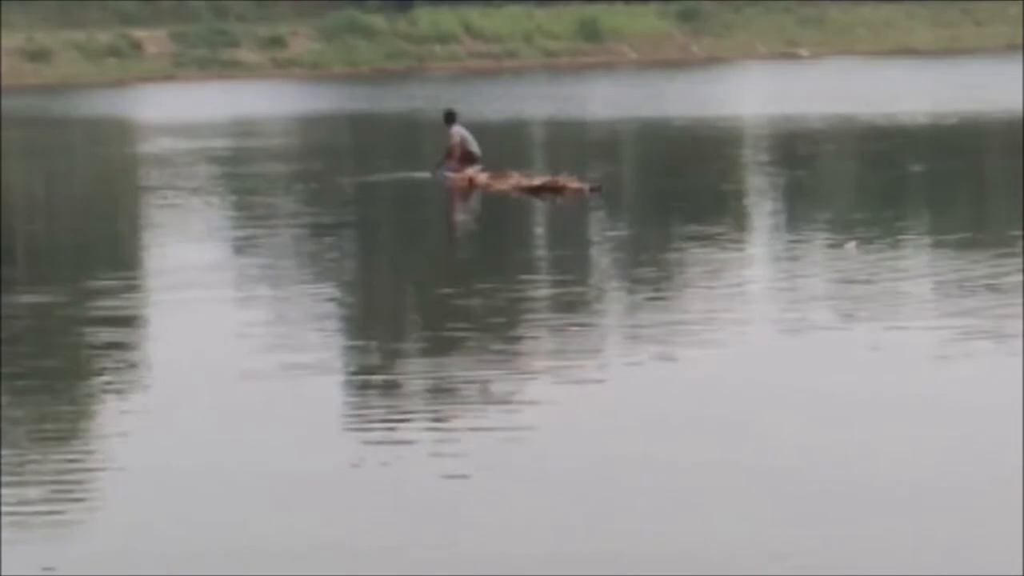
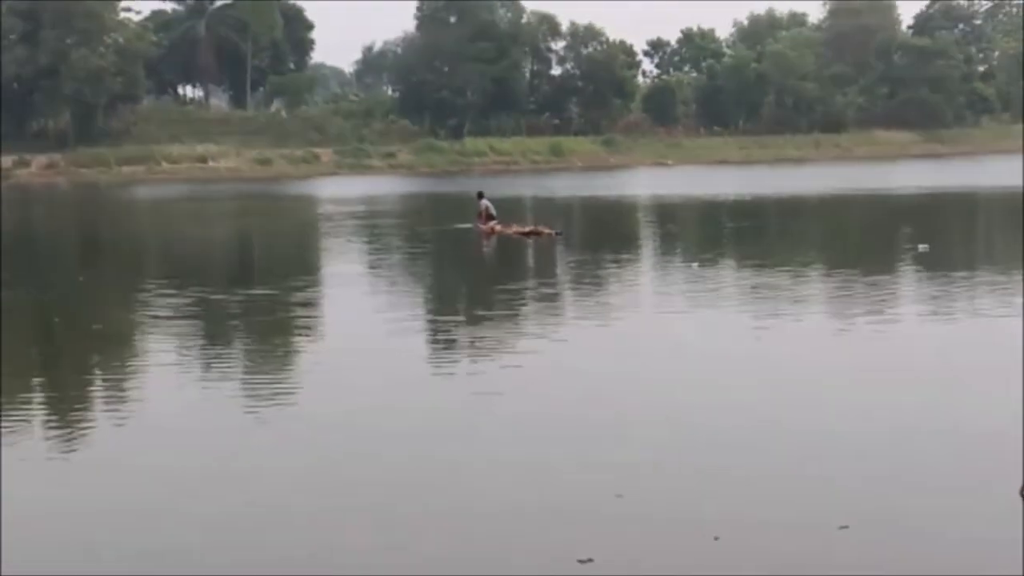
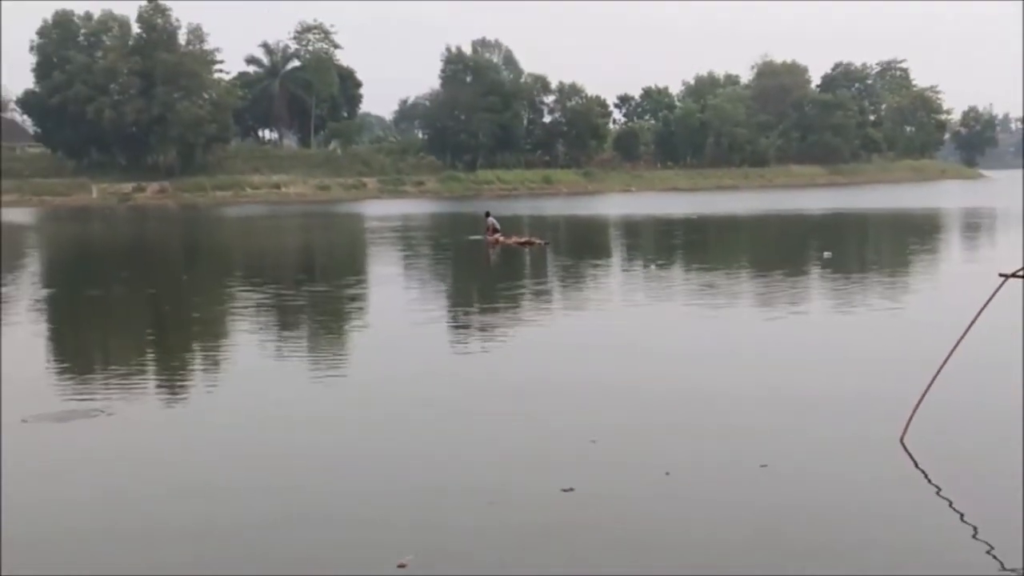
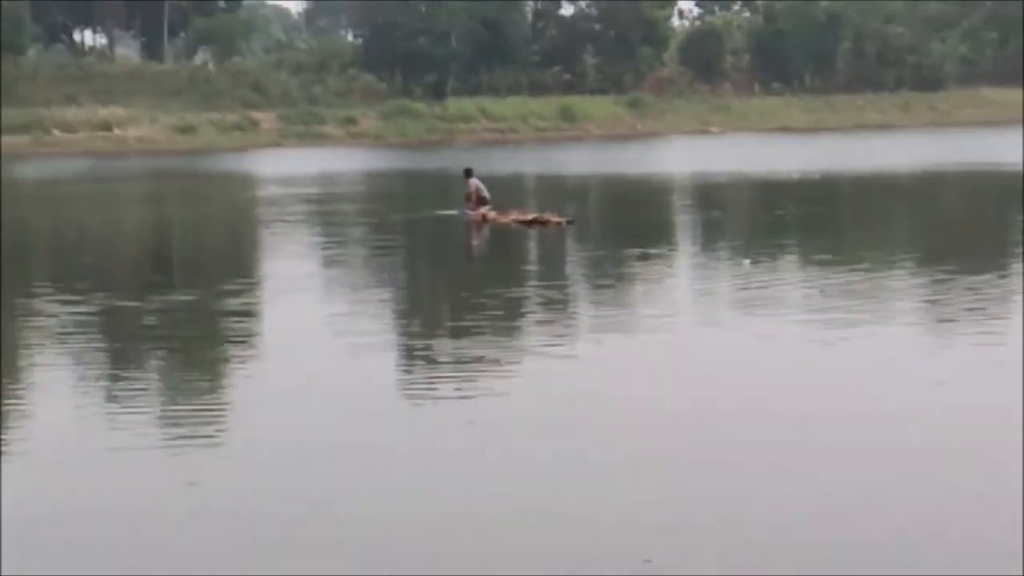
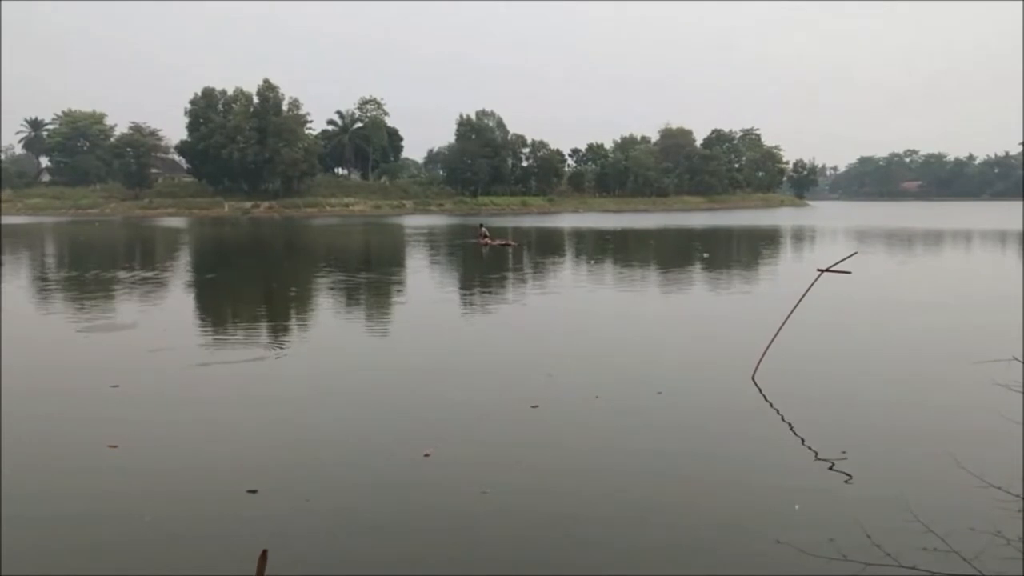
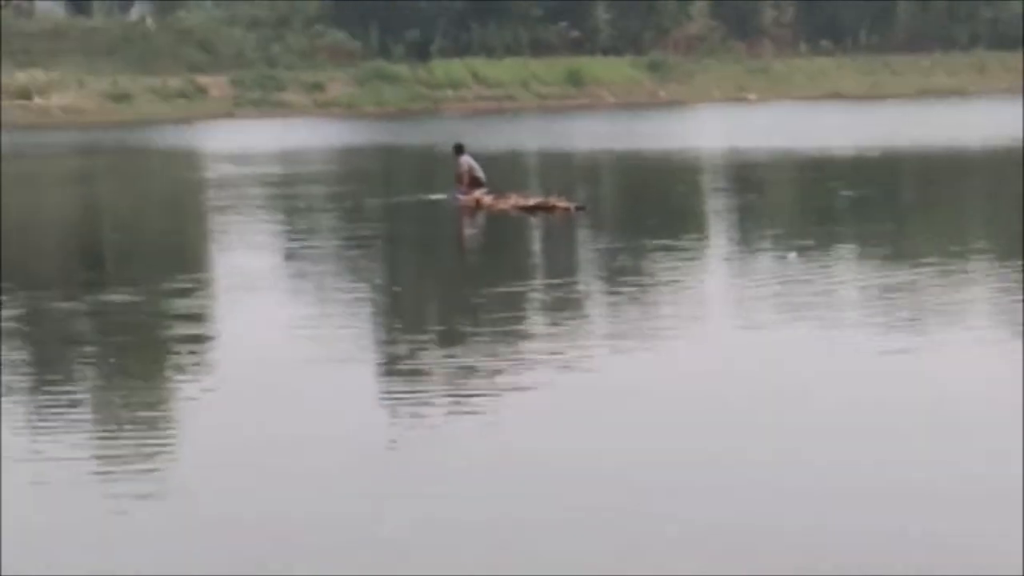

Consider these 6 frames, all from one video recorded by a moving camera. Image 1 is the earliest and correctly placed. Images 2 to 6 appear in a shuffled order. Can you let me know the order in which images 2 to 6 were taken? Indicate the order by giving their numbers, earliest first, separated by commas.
6, 4, 2, 3, 5
